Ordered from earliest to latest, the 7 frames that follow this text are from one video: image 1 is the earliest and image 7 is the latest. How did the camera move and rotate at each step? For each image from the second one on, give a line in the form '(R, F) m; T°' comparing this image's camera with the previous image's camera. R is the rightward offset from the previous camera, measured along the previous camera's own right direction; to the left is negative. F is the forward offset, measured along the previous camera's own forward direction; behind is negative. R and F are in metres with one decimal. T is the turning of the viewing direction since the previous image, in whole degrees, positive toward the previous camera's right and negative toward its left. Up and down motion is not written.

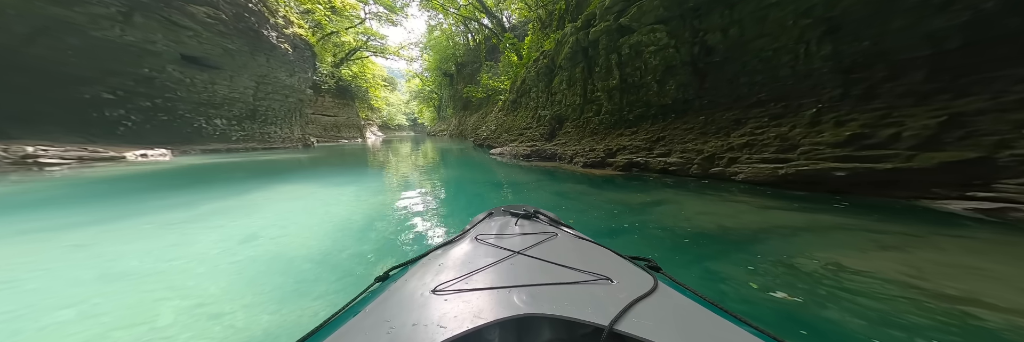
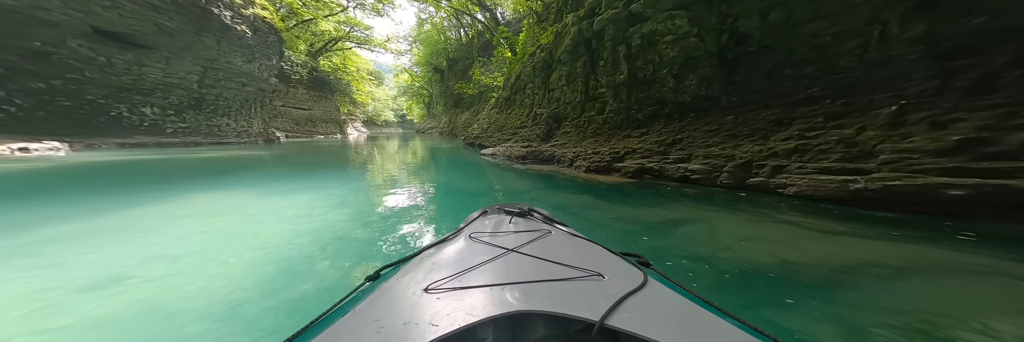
(0.0, +0.4) m; +4°
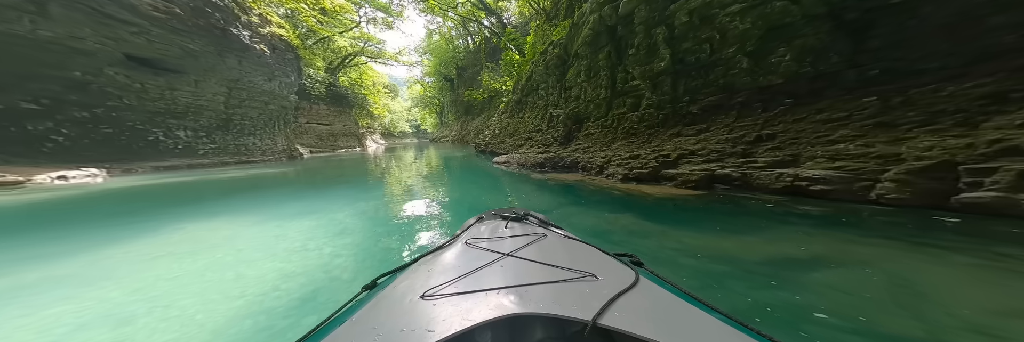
(-0.1, +0.4) m; -4°
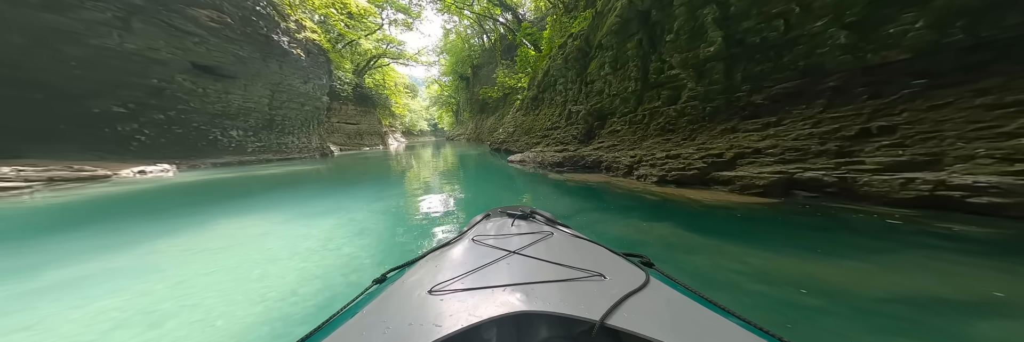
(-0.1, +0.2) m; -6°
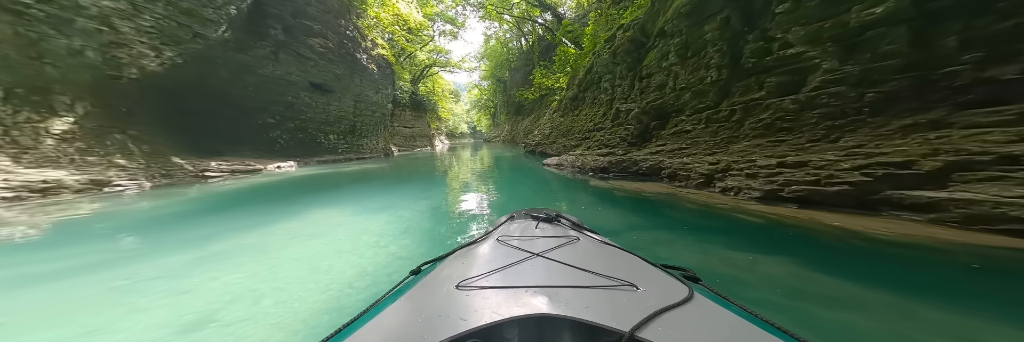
(0.0, +0.2) m; -14°
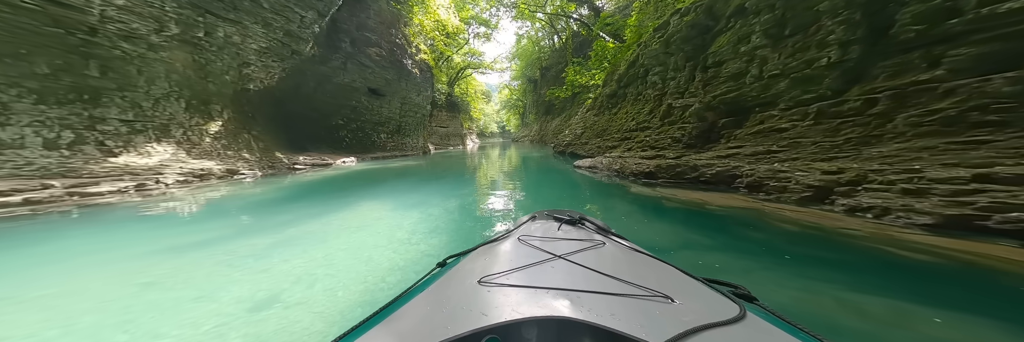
(-0.1, +0.1) m; -8°
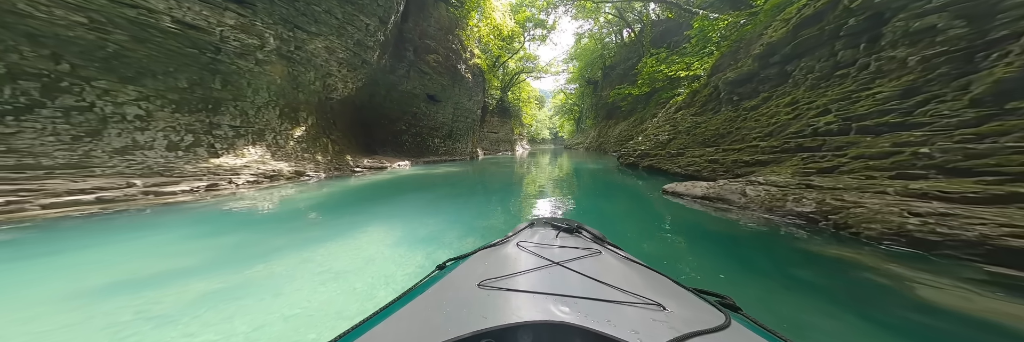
(-0.2, +1.1) m; -14°
